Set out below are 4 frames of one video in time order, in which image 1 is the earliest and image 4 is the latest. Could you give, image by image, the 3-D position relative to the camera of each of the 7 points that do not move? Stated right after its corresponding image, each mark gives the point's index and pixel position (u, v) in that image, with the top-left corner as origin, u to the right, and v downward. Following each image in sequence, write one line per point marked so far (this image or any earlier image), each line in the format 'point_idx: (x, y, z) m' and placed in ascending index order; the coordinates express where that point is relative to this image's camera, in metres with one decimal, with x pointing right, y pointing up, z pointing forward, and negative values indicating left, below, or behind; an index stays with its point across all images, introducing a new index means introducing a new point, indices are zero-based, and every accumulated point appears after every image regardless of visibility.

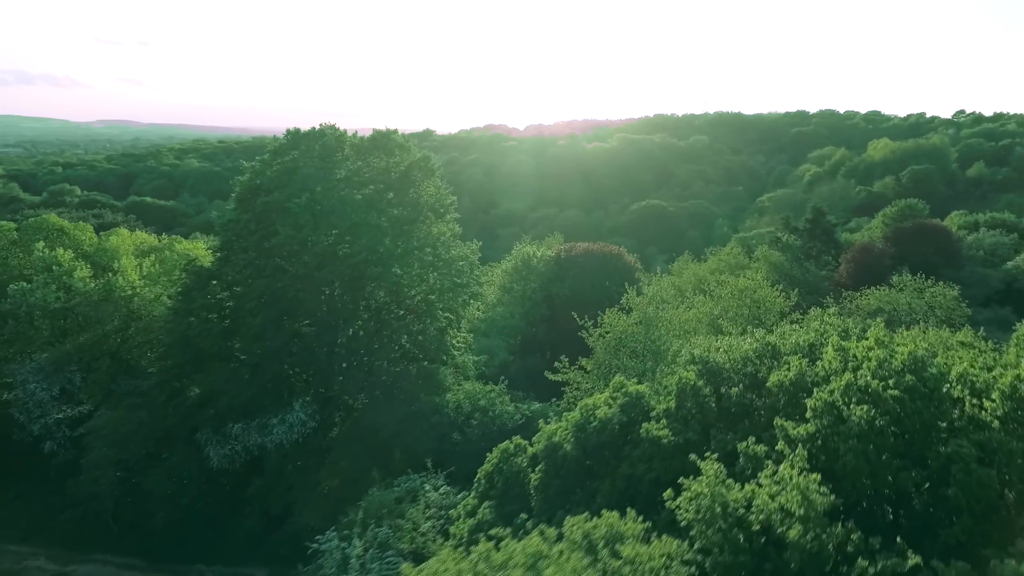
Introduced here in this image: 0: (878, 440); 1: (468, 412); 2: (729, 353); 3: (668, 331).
0: (+5.1, -2.2, +8.7) m
1: (-1.2, -4.0, +20.6) m
2: (+4.4, -1.4, +12.8) m
3: (+4.4, -1.4, +17.7) m
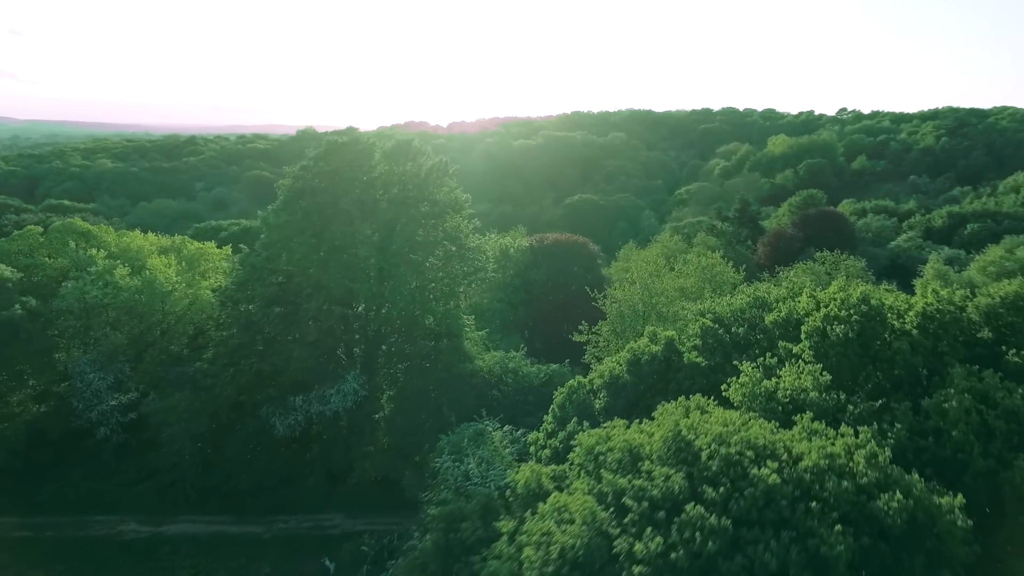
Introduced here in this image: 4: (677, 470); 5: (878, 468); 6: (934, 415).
0: (+7.4, -1.3, +13.7) m
1: (-0.4, -3.3, +24.6) m
2: (+6.1, -0.5, +17.6) m
3: (+5.5, -0.5, +22.5) m
4: (+2.6, -2.7, +9.6) m
5: (+5.3, -2.6, +9.1) m
6: (+7.7, -2.2, +11.1) m
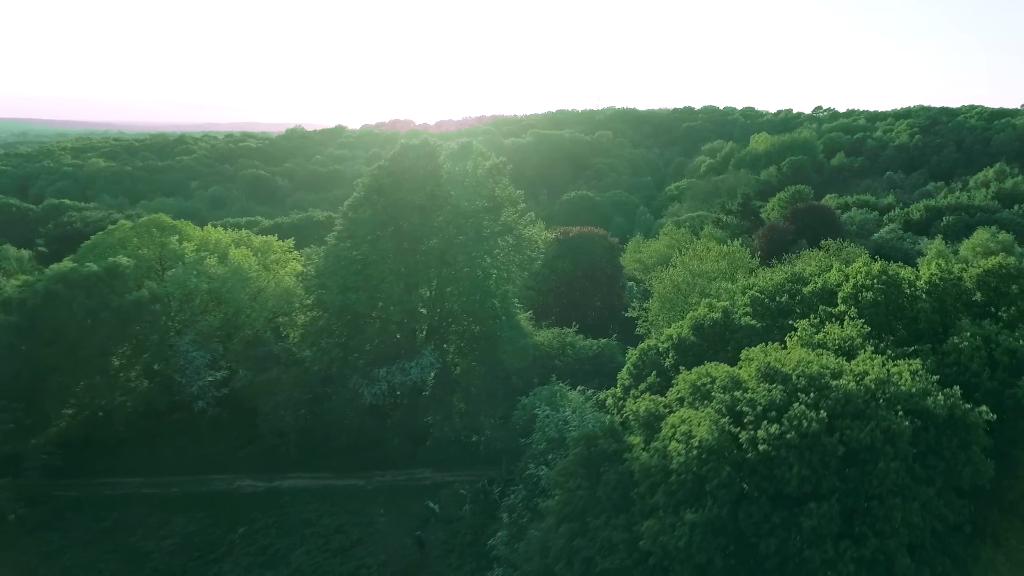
0: (+10.2, -0.6, +17.4) m
1: (+2.0, -2.6, +28.0) m
2: (+8.8, +0.2, +21.2) m
3: (+8.0, +0.2, +26.1) m
4: (+5.5, -2.0, +13.1) m
5: (+8.3, -1.9, +12.6) m
6: (+10.6, -1.5, +14.8) m
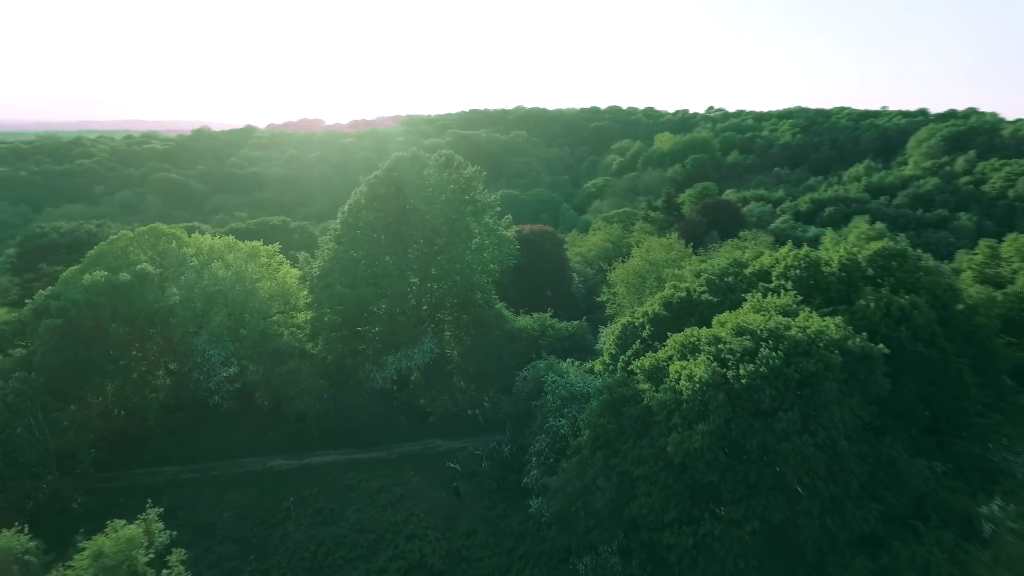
0: (+10.8, +0.2, +23.3) m
1: (+1.3, -2.2, +32.6) m
2: (+8.8, +0.9, +26.9) m
3: (+7.3, +0.9, +31.6) m
4: (+6.9, -1.5, +18.4) m
5: (+9.7, -1.2, +18.3) m
6: (+11.6, -0.7, +20.8) m
